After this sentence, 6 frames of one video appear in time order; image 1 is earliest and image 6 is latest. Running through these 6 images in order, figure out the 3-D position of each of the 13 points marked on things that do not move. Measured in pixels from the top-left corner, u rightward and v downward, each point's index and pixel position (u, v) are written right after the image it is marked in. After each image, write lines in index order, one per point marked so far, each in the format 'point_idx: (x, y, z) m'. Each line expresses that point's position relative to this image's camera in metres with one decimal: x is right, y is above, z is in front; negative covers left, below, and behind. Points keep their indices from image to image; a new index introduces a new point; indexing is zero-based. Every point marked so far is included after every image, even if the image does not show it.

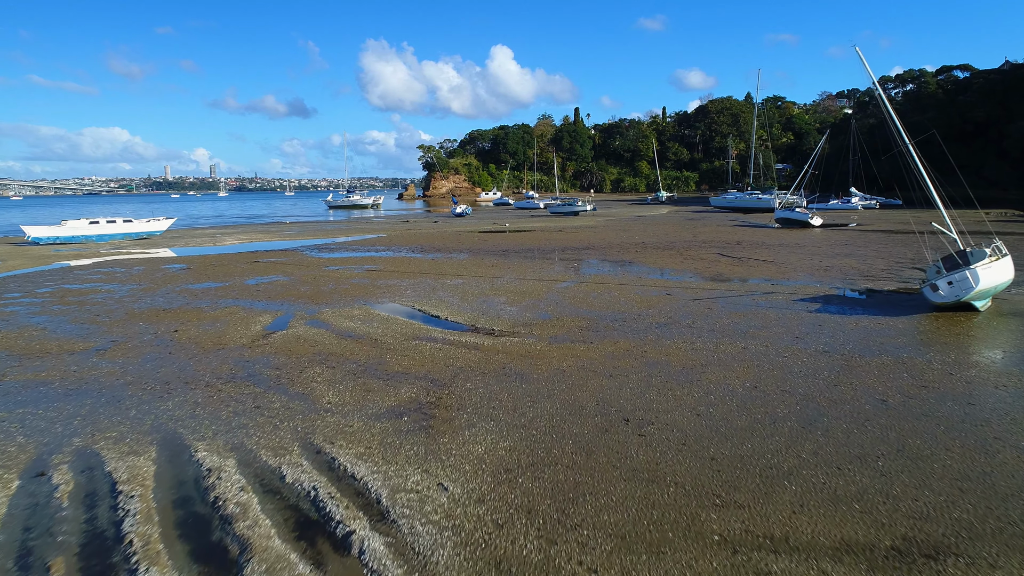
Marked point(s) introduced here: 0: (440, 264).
0: (-1.8, +0.6, +19.8) m
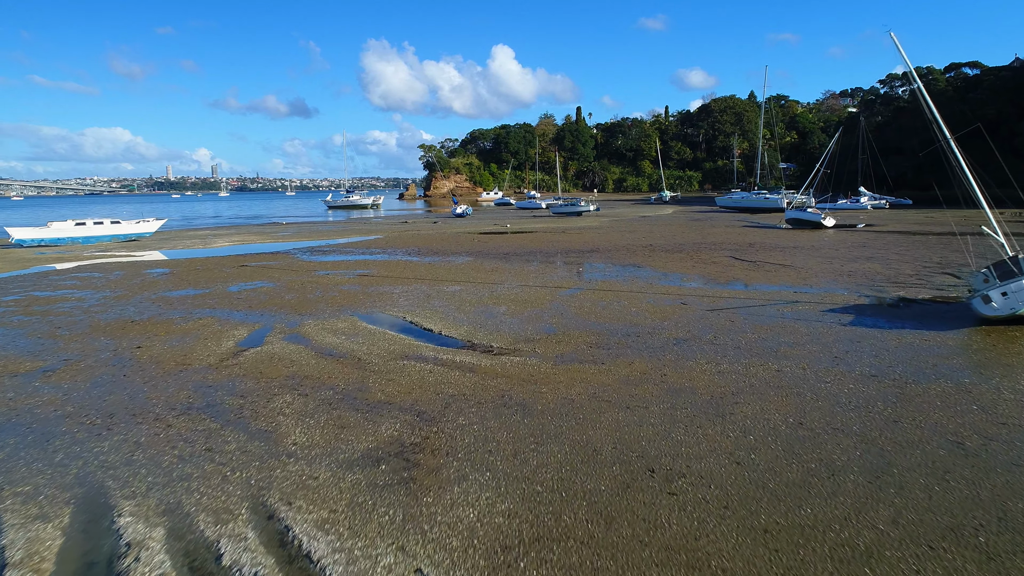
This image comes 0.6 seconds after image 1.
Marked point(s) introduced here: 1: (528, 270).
0: (-1.7, +0.4, +18.7) m
1: (+0.4, +0.4, +18.5) m
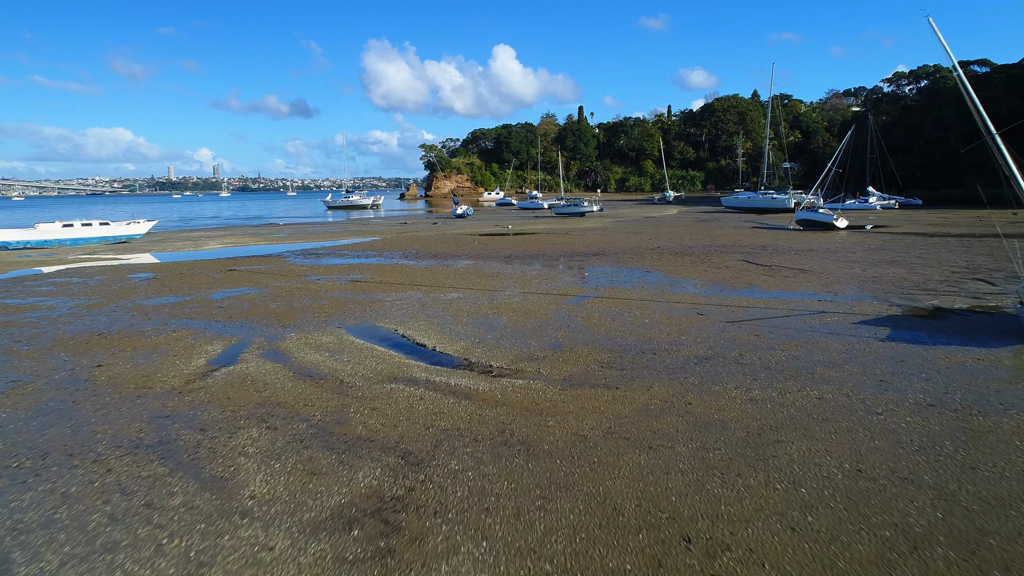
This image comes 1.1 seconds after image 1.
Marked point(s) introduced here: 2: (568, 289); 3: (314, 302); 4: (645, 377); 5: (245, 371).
0: (-1.7, +0.3, +17.7) m
1: (+0.4, +0.3, +17.5) m
2: (+1.0, 0.0, +14.6) m
3: (-3.3, -0.2, +13.7) m
4: (+1.2, -0.8, +7.6) m
5: (-2.8, -0.9, +8.4) m
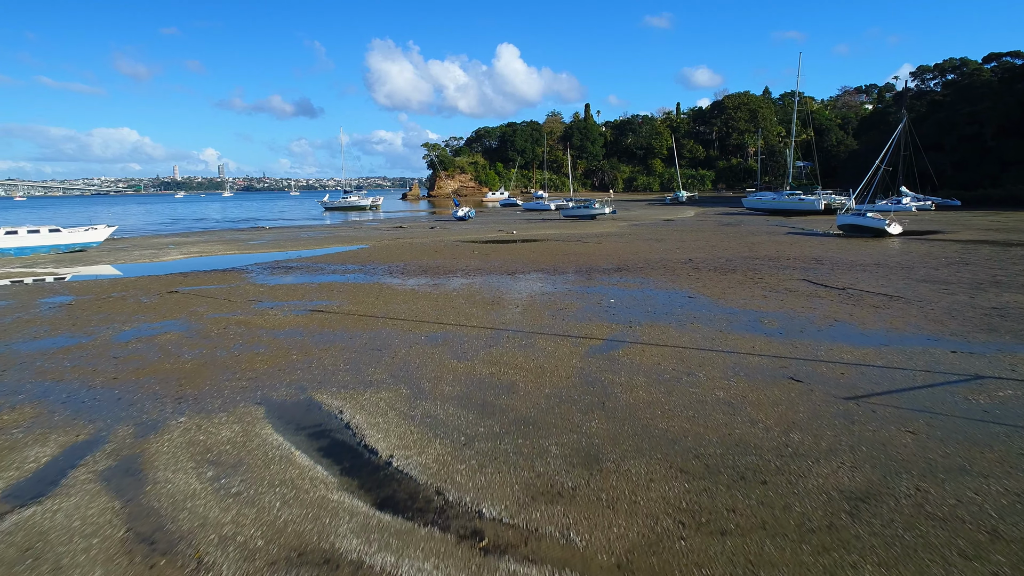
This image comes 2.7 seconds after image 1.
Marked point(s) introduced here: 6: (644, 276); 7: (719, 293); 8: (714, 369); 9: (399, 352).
0: (-1.6, -0.2, +14.0) m
1: (+0.5, -0.2, +13.9) m
2: (+1.1, -0.5, +10.9) m
3: (-3.3, -0.7, +10.0) m
4: (+1.3, -1.3, +3.9) m
5: (-2.7, -1.4, +4.8) m
6: (+2.8, +0.3, +17.3) m
7: (+3.6, -0.1, +14.0) m
8: (+2.0, -0.8, +8.3) m
9: (-1.3, -0.8, +9.4) m
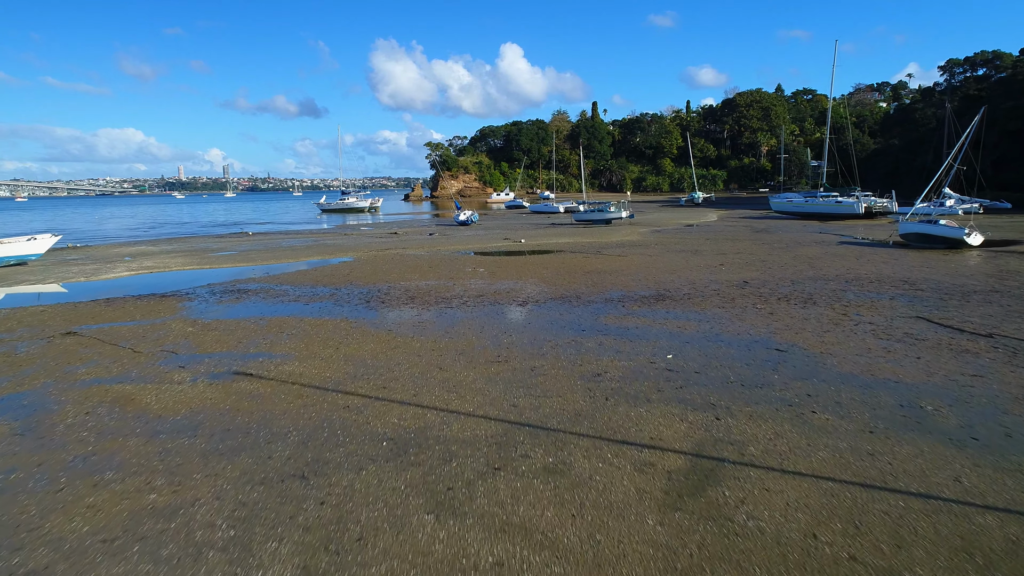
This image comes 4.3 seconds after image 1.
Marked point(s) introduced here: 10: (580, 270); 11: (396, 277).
0: (-1.4, -0.8, +10.0) m
1: (+0.6, -0.8, +9.8) m
2: (+1.2, -1.1, +6.8) m
3: (-3.1, -1.3, +6.0) m
4: (+1.4, -1.9, -0.1) m
5: (-2.6, -2.0, +0.8) m
6: (+3.0, -0.3, +13.2) m
7: (+3.7, -0.7, +9.9) m
8: (+2.2, -1.4, +4.2) m
9: (-1.2, -1.3, +5.4) m
10: (+1.6, +0.4, +18.9) m
11: (-2.7, +0.3, +19.0) m
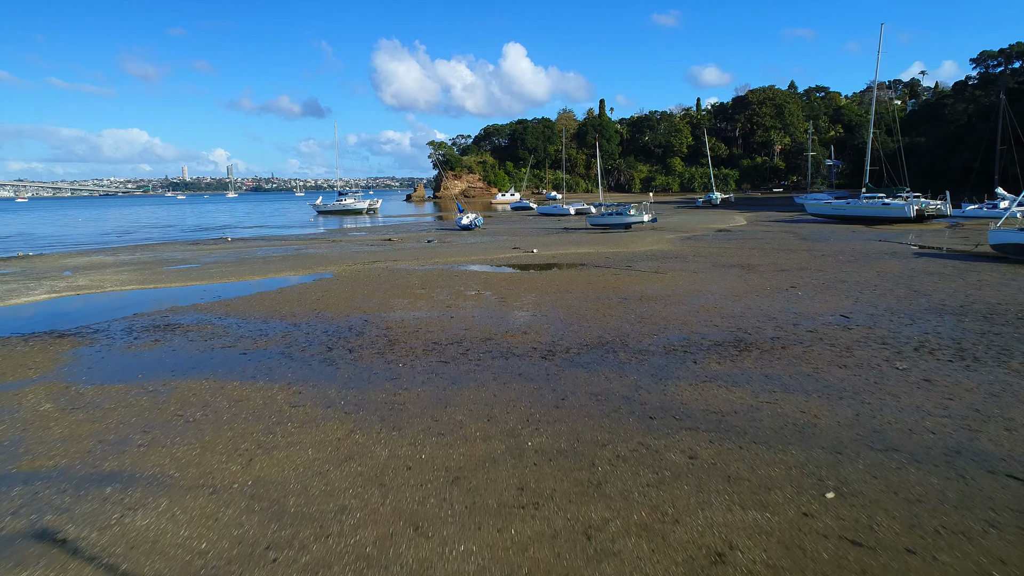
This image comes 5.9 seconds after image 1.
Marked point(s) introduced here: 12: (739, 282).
0: (-1.2, -1.3, +5.8) m
1: (+0.9, -1.3, +5.6) m
2: (+1.4, -1.6, +2.6) m
3: (-2.9, -1.9, +1.8) m
4: (+1.6, -2.5, -4.3) m
5: (-2.4, -2.5, -3.4) m
6: (+3.2, -0.9, +9.0) m
7: (+3.9, -1.2, +5.7) m
8: (+2.4, -1.9, 0.0) m
9: (-0.9, -1.9, +1.2) m
10: (+1.9, -0.1, +14.7) m
11: (-2.4, -0.3, +14.9) m
12: (+4.5, +0.2, +16.4) m
